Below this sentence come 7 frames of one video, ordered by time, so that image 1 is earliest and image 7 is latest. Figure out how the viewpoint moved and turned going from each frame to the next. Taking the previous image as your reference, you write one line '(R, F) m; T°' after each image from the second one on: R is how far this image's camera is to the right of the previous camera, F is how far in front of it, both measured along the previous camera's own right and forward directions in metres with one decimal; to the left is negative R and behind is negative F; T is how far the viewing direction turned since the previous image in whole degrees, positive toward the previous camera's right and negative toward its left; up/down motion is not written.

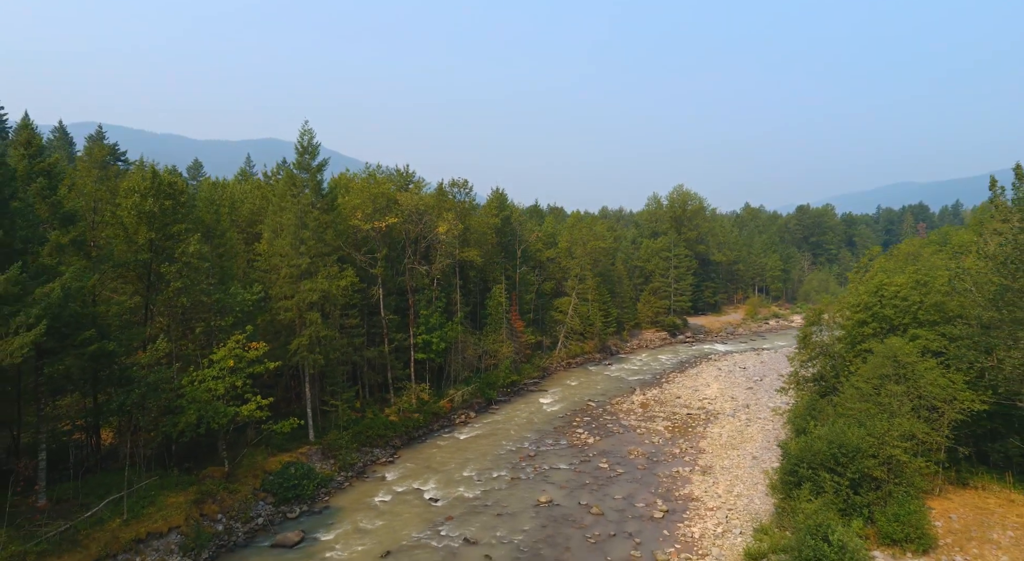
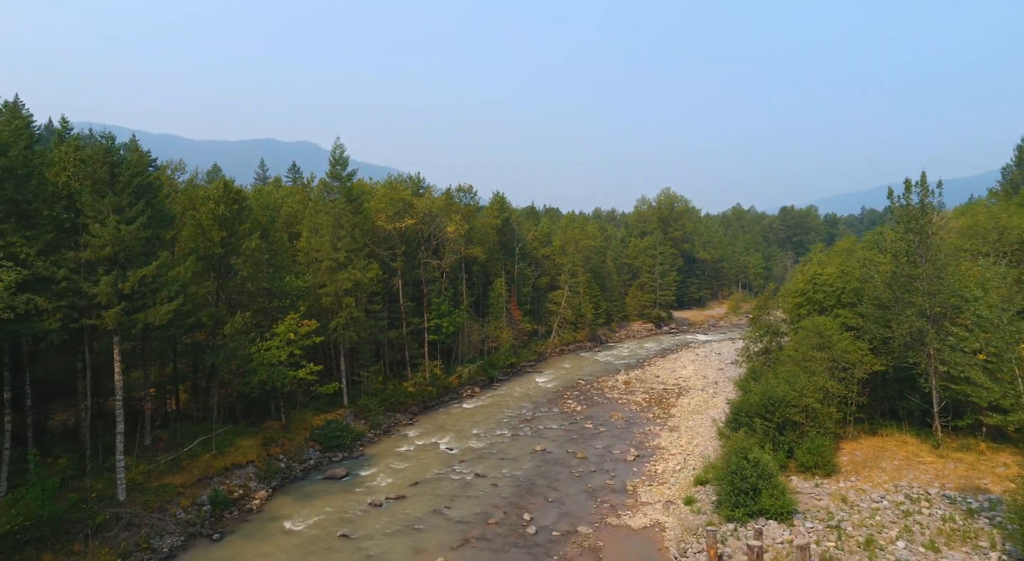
(-0.3, -7.6) m; 0°
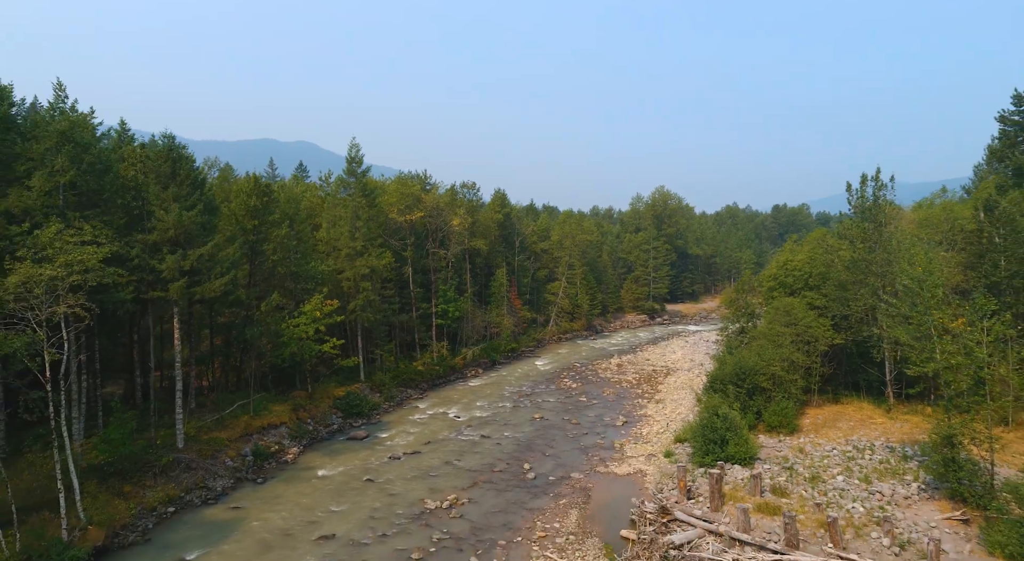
(-0.2, -4.6) m; 0°
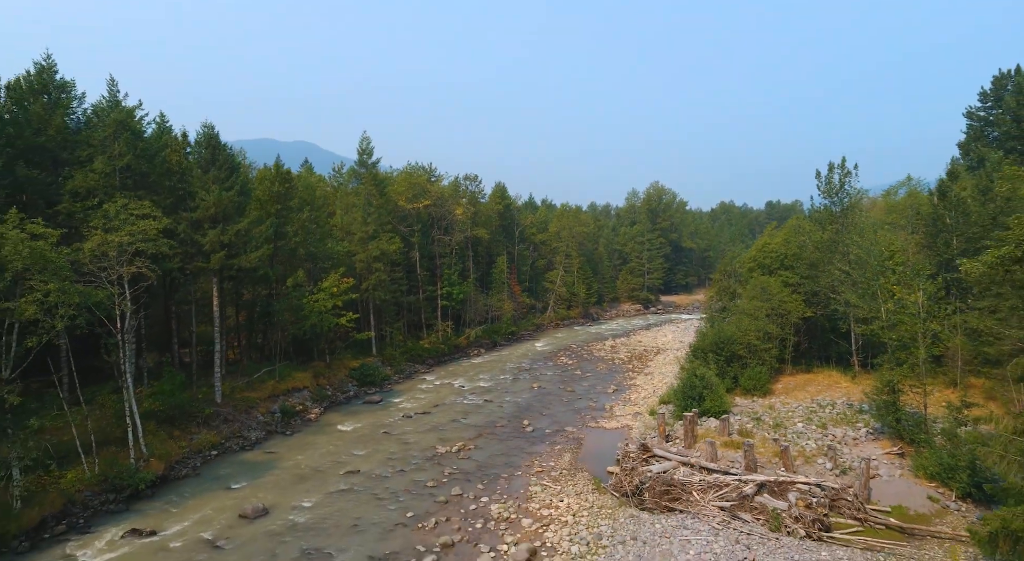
(-0.1, -4.0) m; 0°
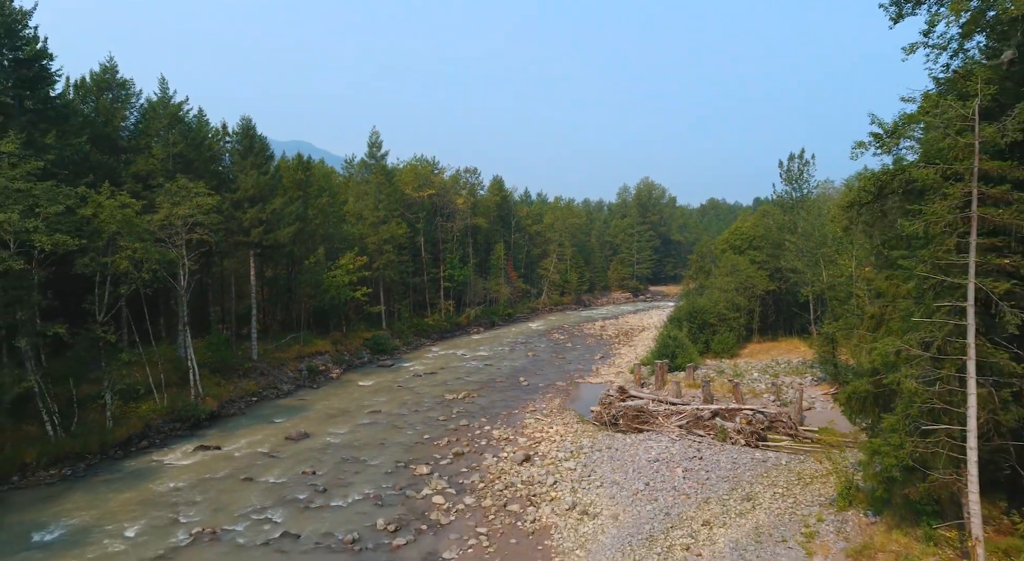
(-0.1, -5.5) m; 0°
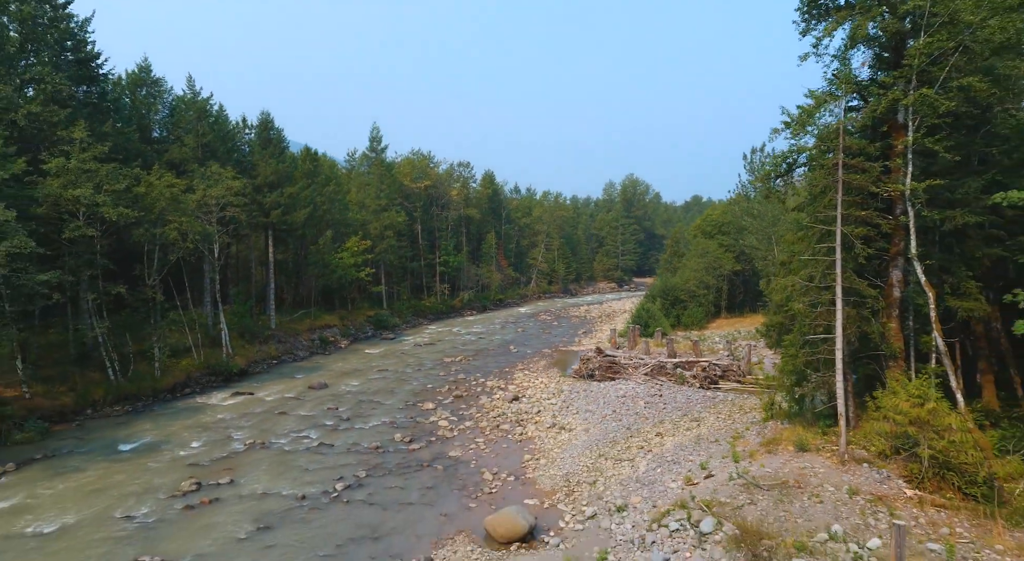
(-0.1, -5.1) m; +1°
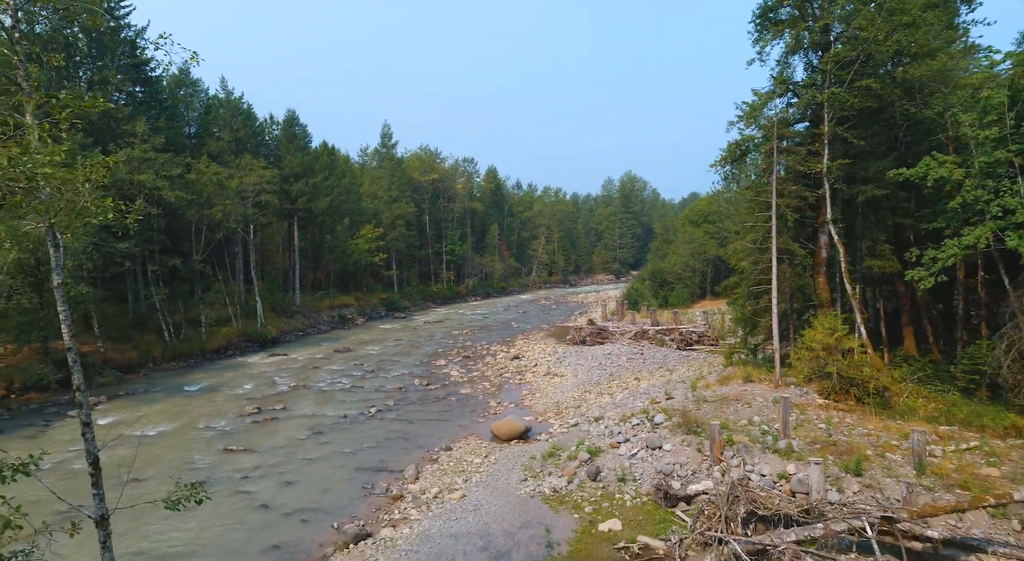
(+0.1, -4.8) m; 0°
